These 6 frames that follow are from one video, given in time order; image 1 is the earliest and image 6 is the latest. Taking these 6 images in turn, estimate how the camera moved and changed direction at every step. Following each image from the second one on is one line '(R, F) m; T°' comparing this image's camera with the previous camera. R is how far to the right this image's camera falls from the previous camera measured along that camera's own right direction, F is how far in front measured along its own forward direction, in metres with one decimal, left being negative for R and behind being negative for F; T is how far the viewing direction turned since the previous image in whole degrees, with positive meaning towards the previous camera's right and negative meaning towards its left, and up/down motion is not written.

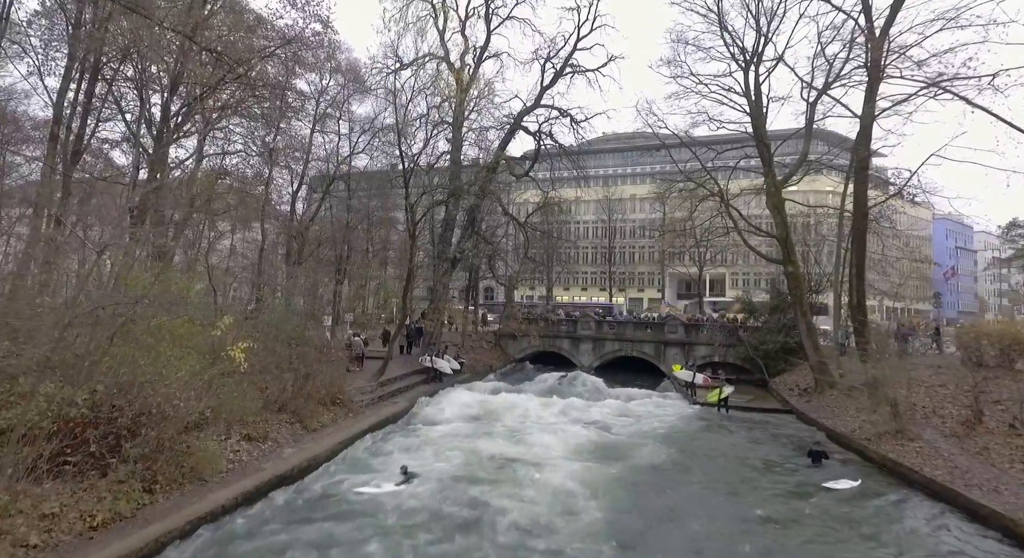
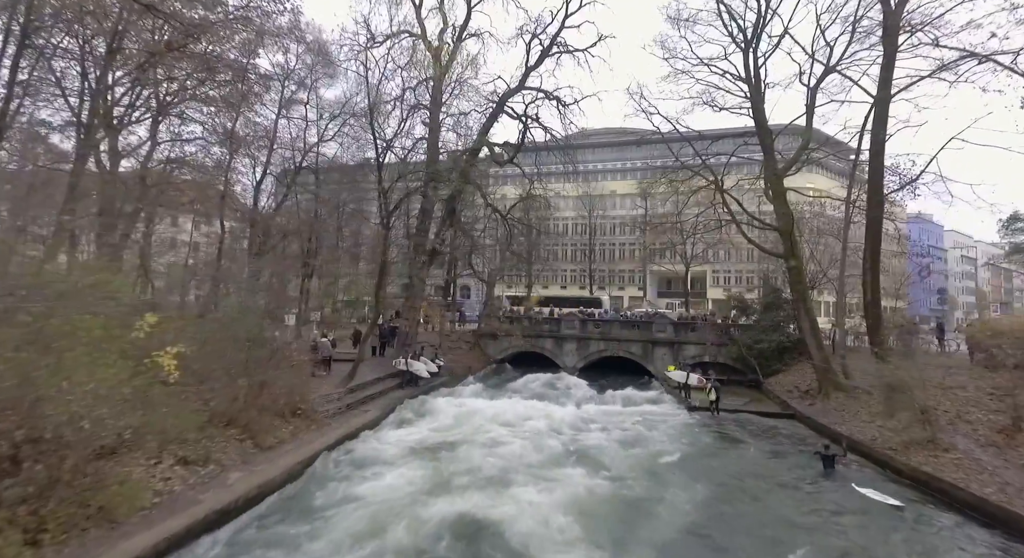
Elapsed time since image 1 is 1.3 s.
(-0.3, +1.5) m; +3°
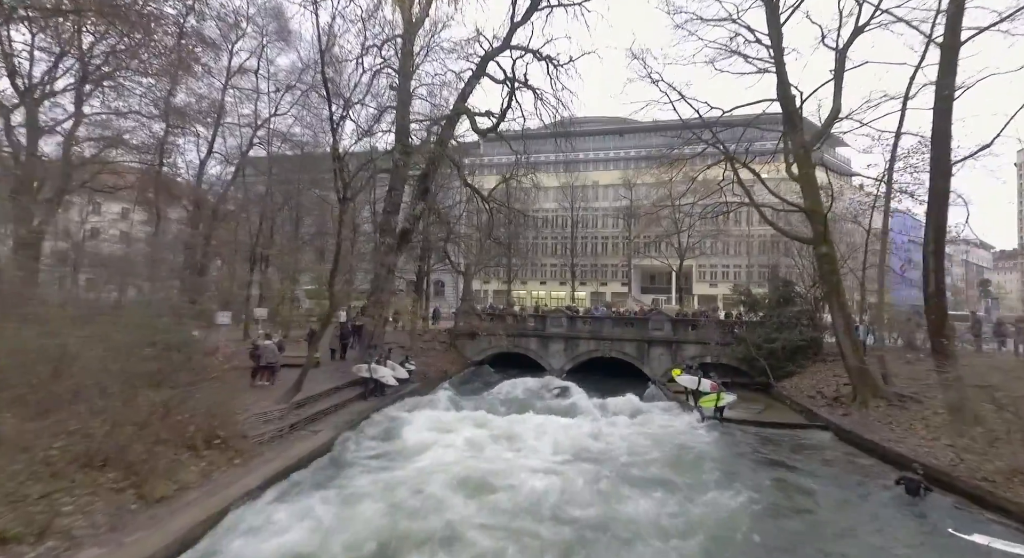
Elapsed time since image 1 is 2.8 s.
(-0.3, +2.7) m; +3°
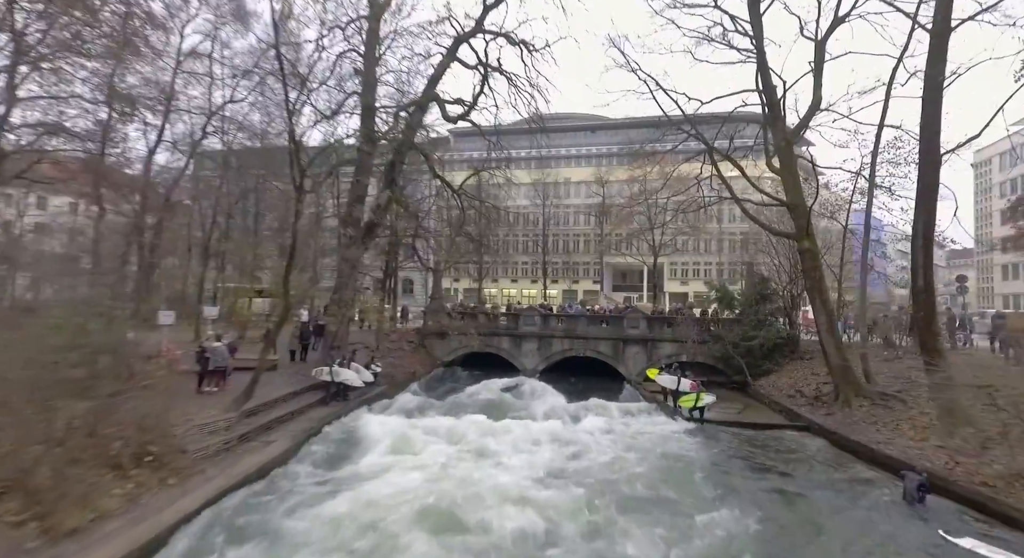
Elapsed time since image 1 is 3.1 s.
(-0.1, +0.8) m; +3°
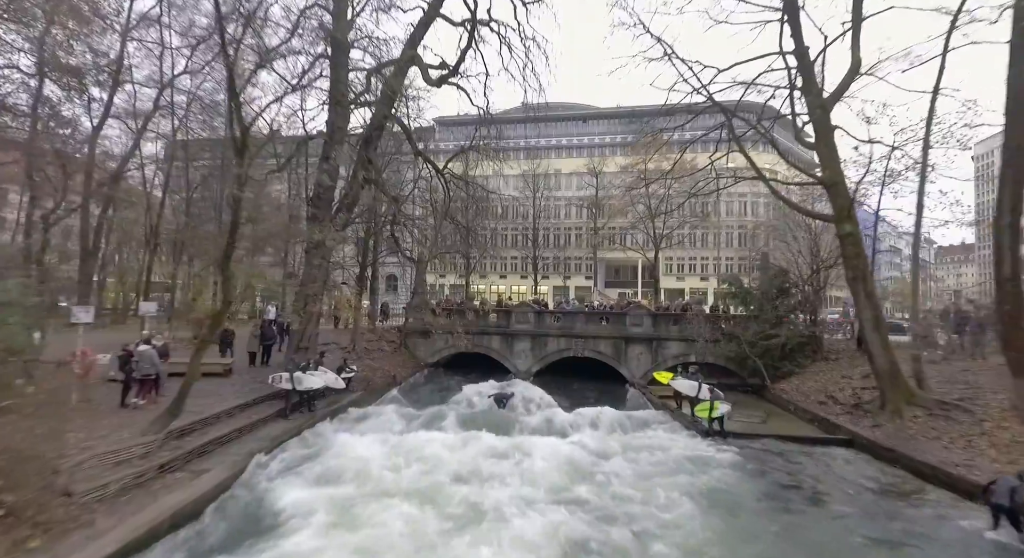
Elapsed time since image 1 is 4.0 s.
(-0.2, +2.1) m; +1°
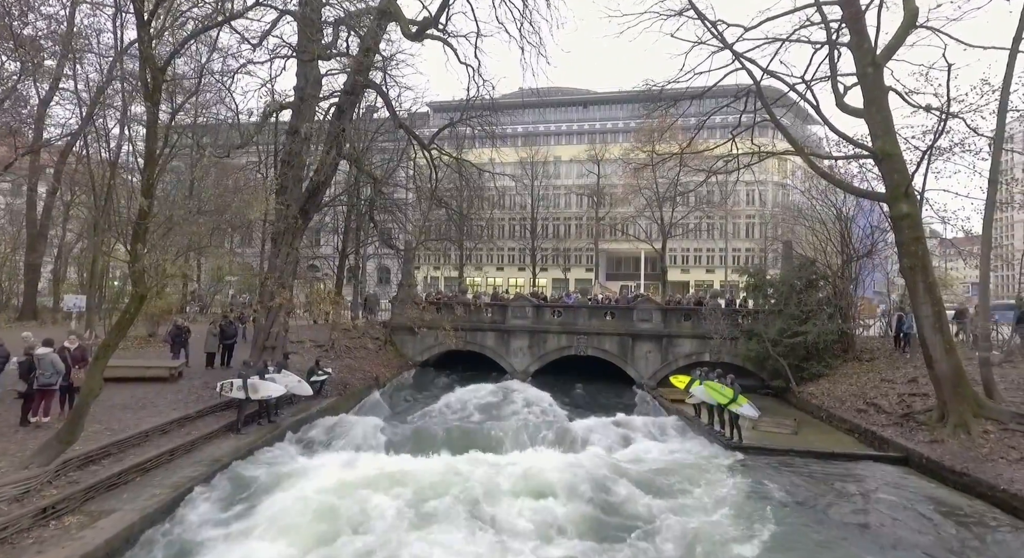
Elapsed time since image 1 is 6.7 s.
(+0.1, +1.8) m; 0°
